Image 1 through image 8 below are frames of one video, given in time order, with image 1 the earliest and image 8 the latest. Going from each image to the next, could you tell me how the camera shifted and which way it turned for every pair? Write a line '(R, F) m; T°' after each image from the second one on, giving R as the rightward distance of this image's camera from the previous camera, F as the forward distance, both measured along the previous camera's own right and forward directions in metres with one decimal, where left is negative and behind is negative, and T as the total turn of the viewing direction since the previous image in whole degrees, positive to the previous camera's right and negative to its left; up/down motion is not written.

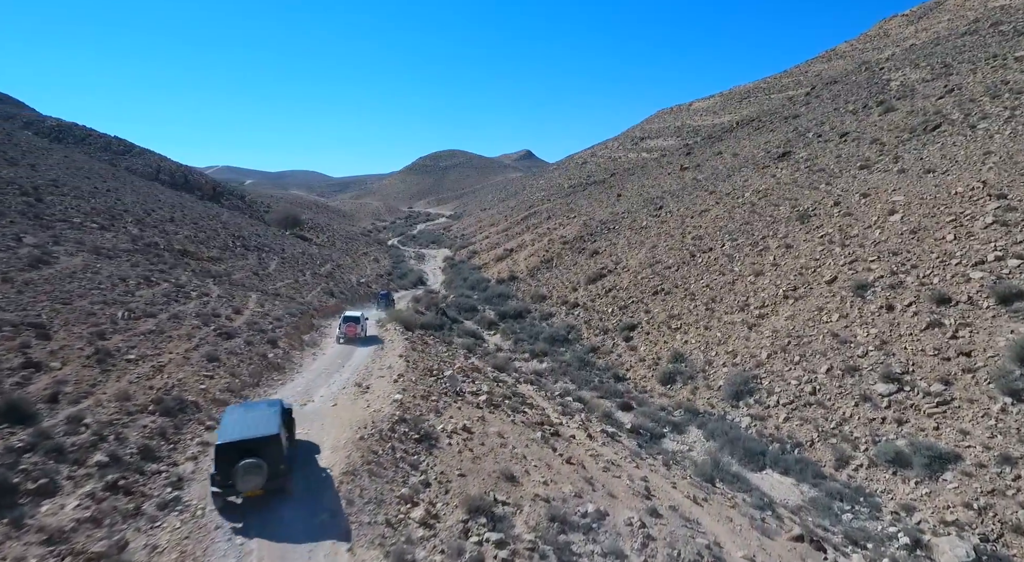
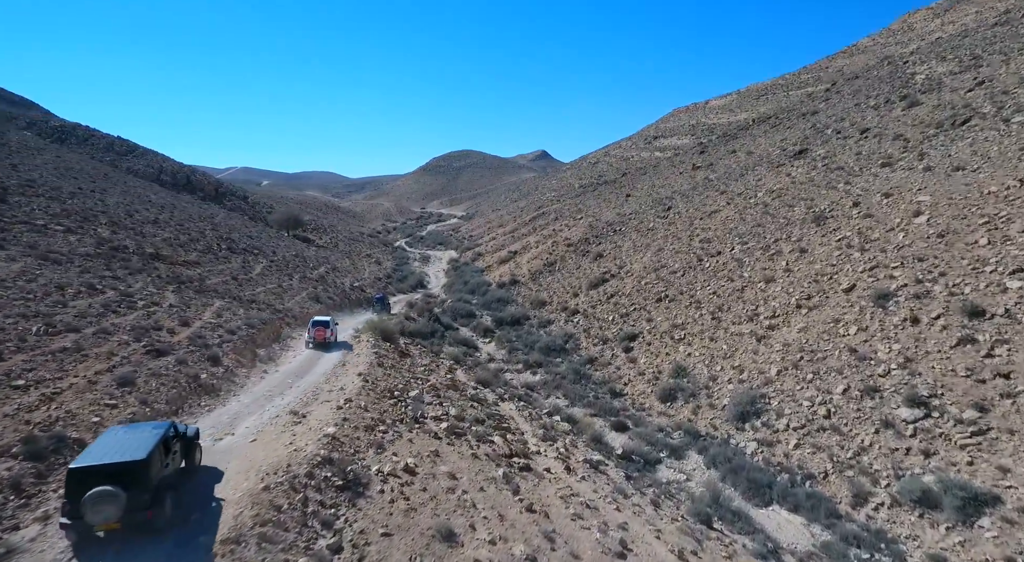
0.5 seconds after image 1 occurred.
(+1.1, +1.9) m; -2°
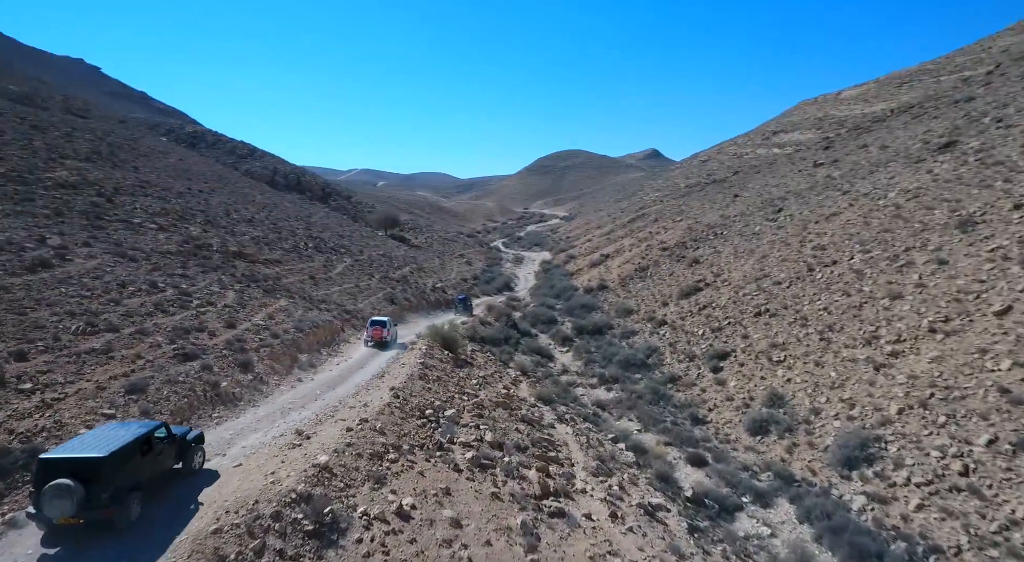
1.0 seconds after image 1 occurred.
(+1.3, +1.9) m; -10°
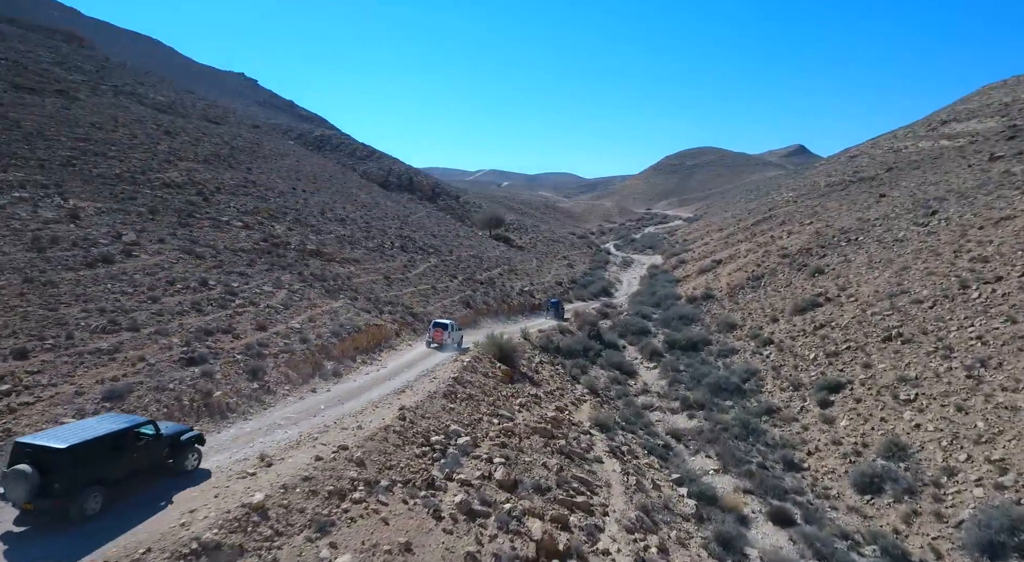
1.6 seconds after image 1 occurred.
(+2.0, +2.2) m; -12°
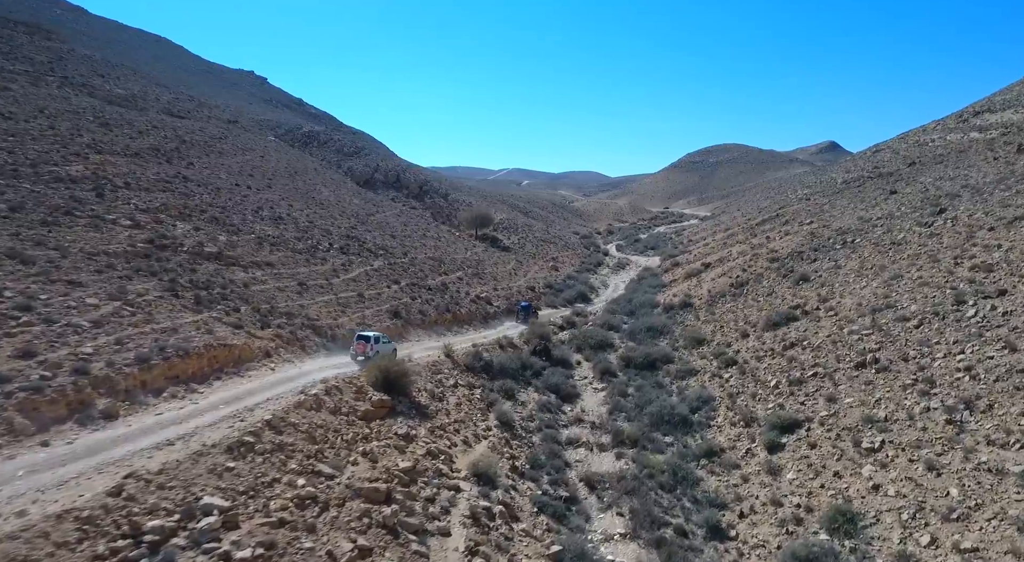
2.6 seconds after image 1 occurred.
(+4.0, +3.6) m; -2°
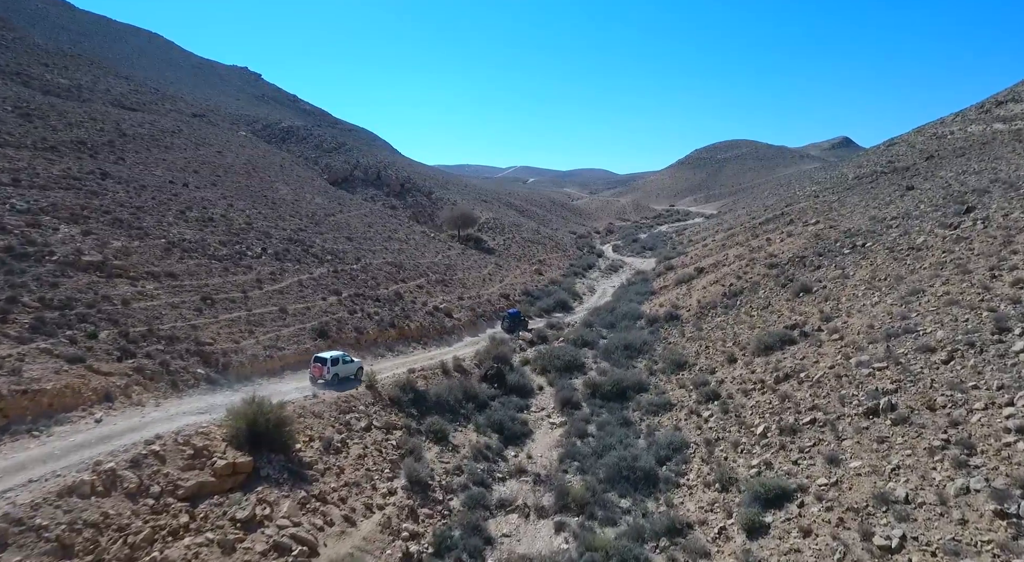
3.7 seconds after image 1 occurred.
(+2.3, +4.2) m; -1°
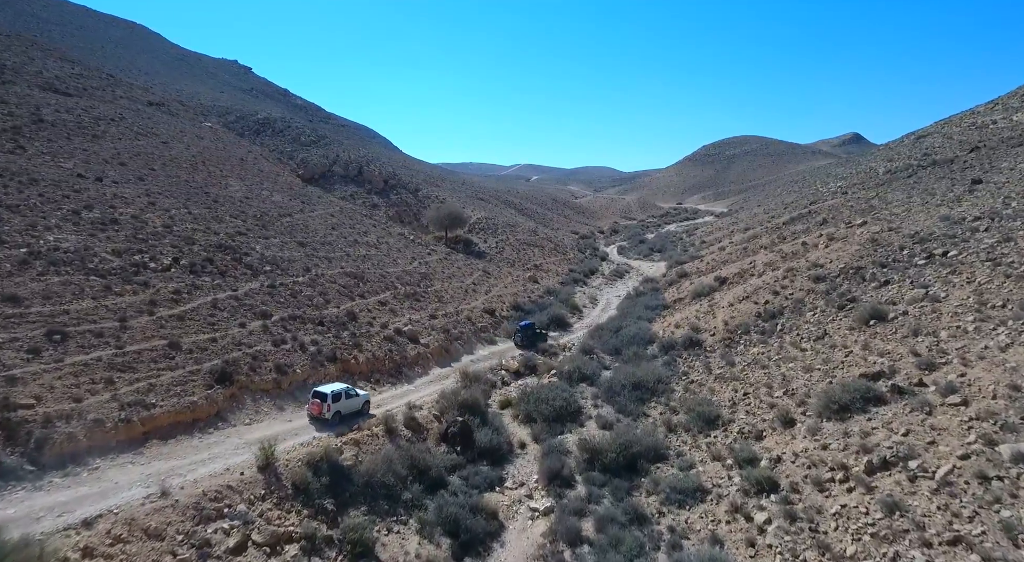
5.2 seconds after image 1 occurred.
(+1.0, +6.2) m; 0°
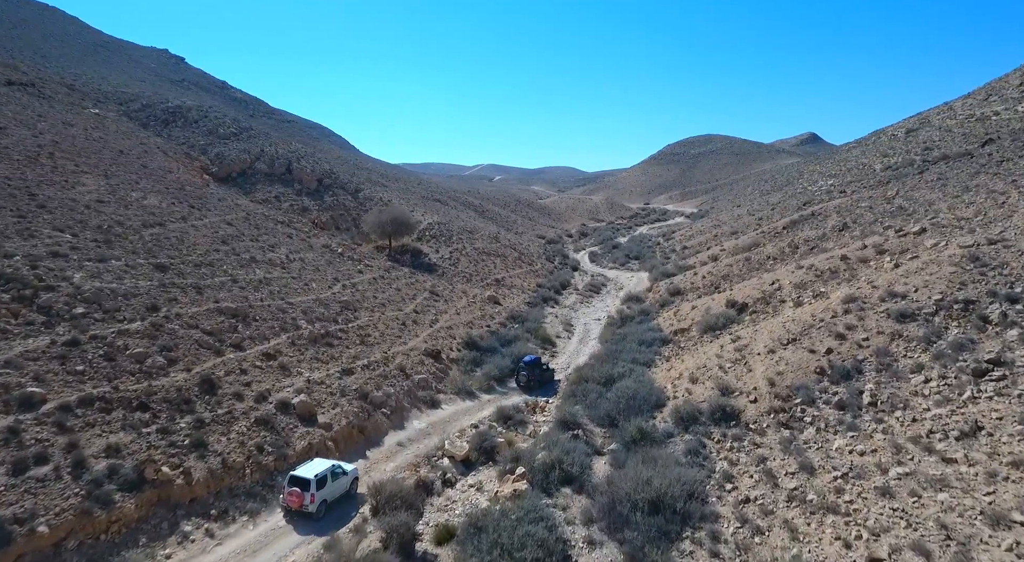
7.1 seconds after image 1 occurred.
(+0.6, +8.6) m; +3°
